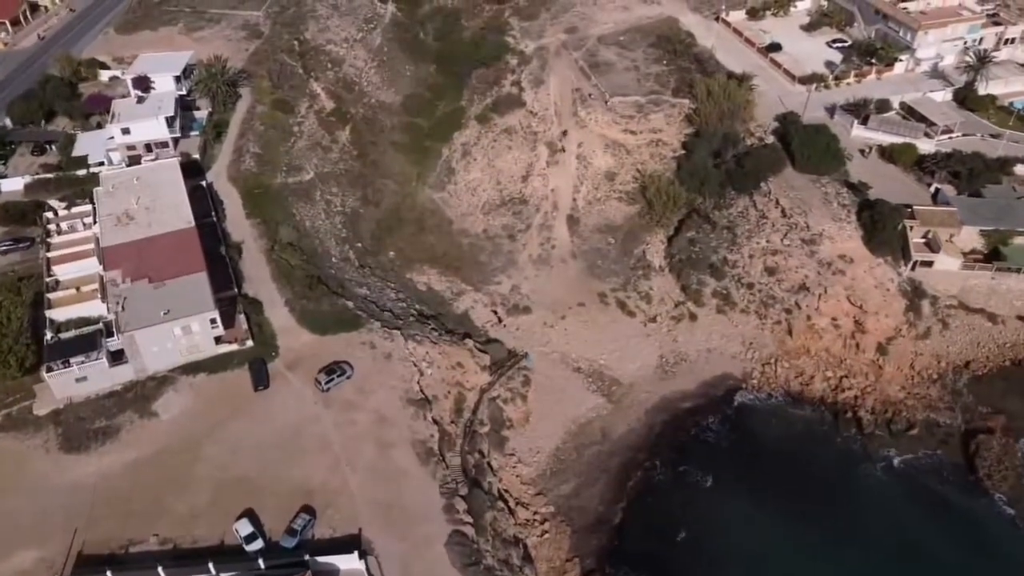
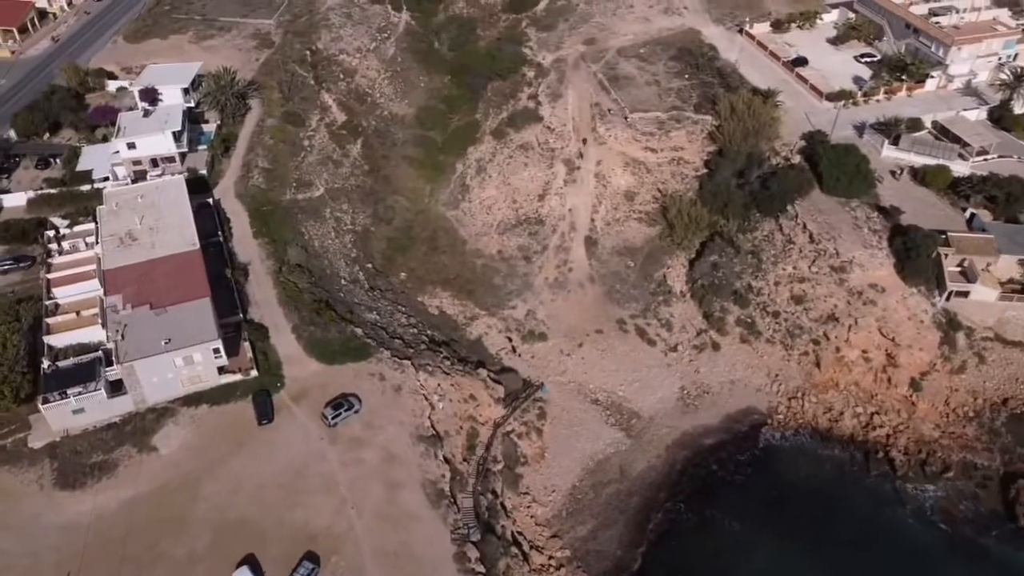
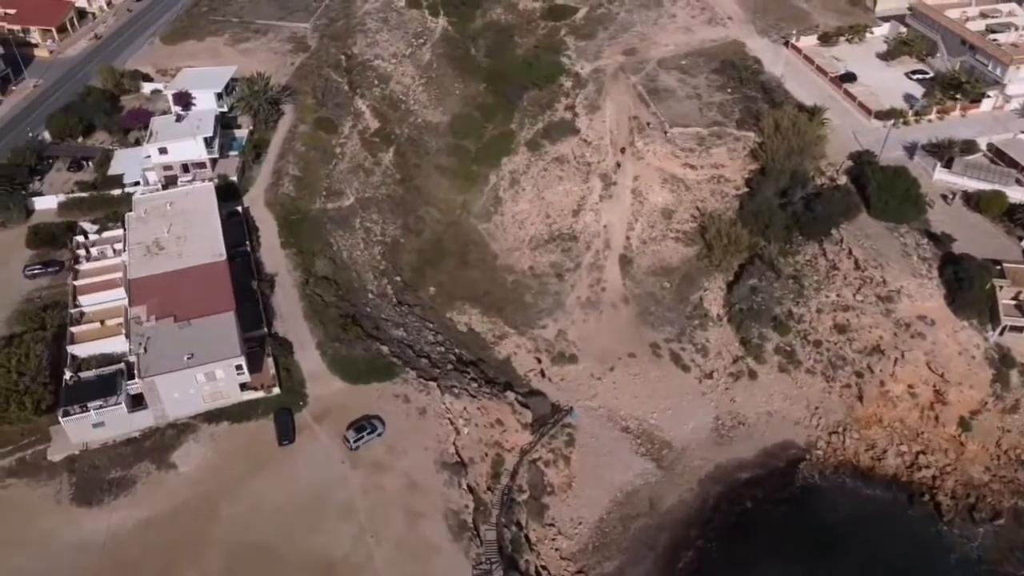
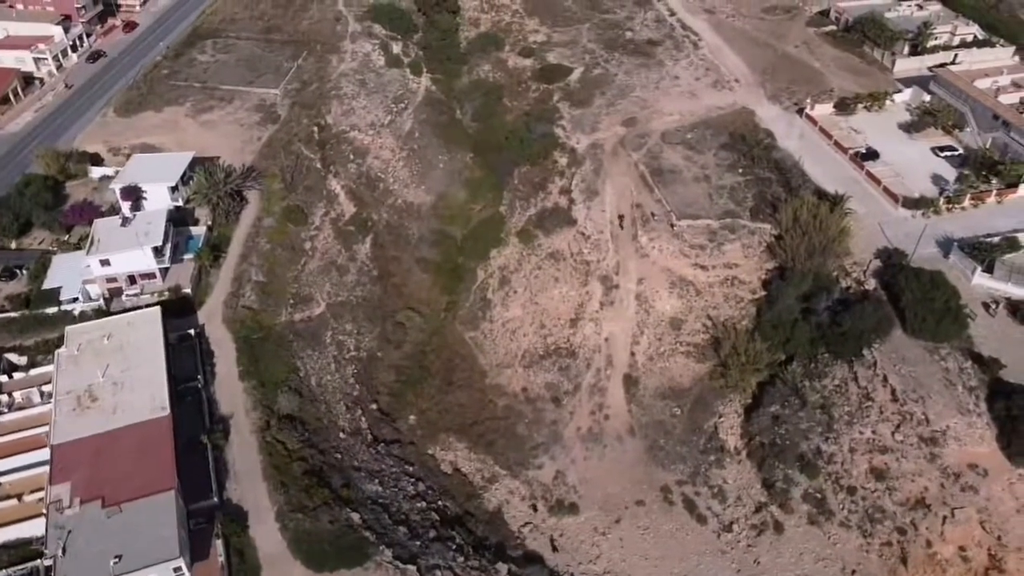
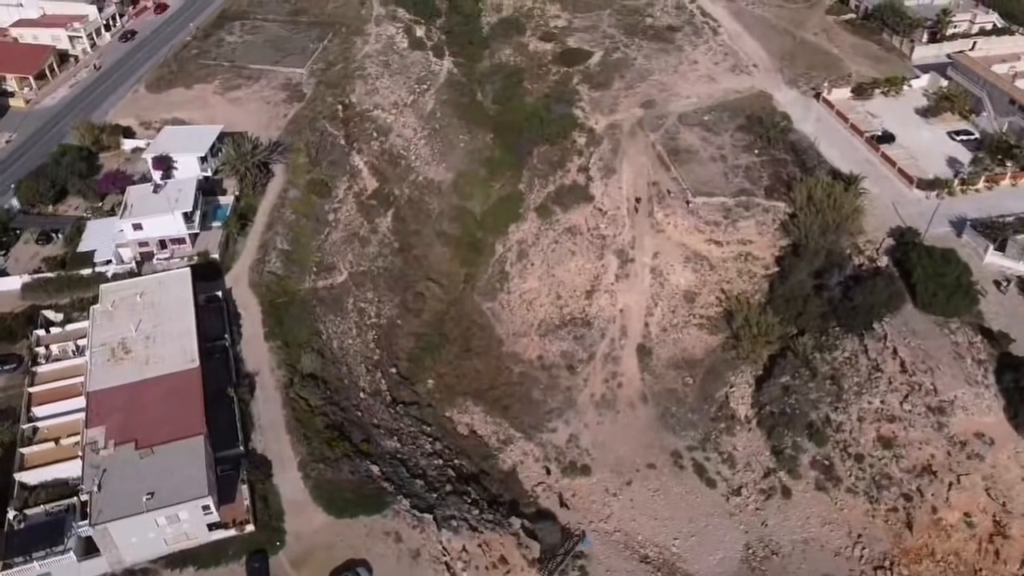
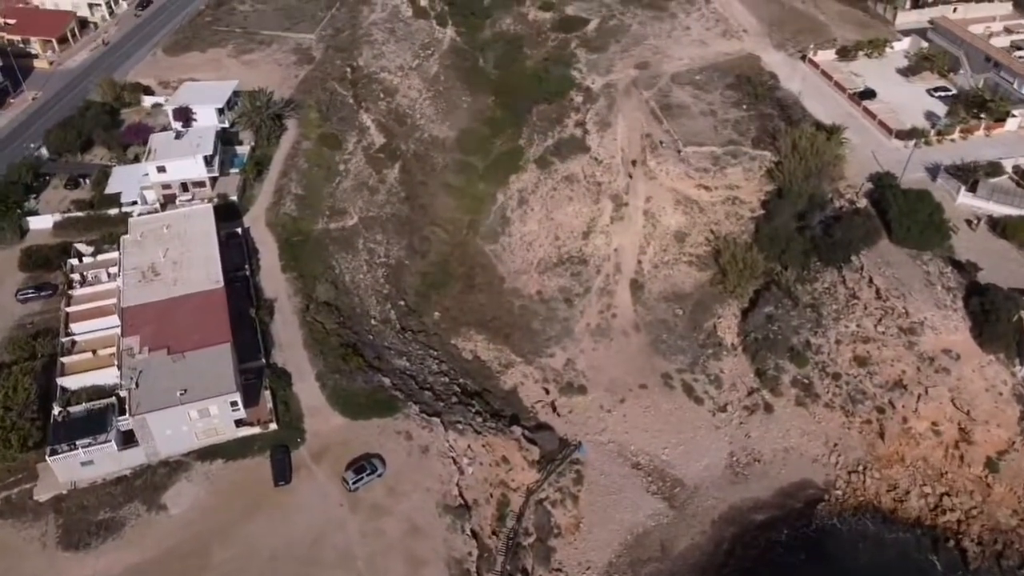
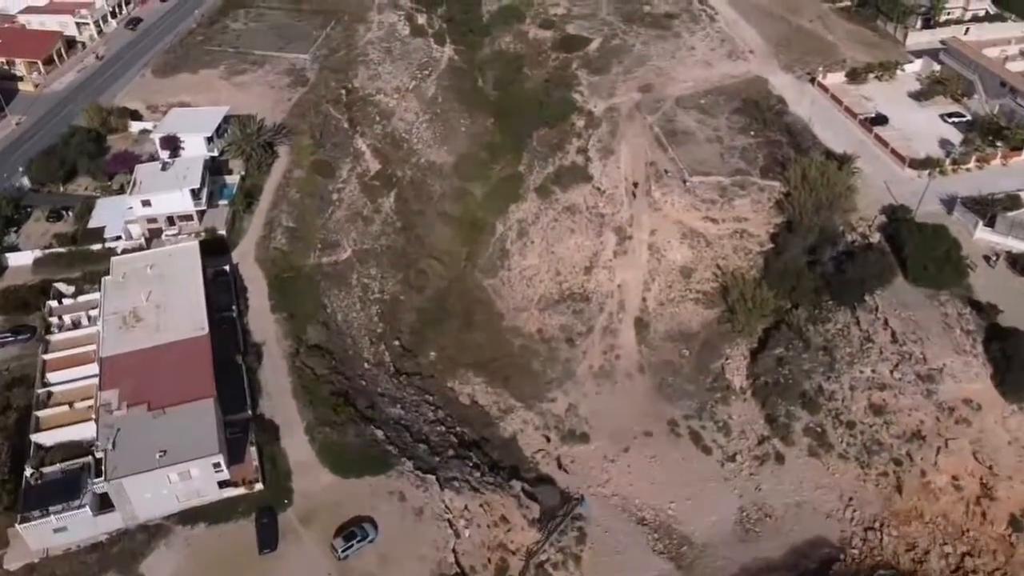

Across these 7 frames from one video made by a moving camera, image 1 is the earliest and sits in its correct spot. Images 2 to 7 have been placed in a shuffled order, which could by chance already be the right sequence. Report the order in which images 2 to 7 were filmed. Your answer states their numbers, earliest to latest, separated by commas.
2, 3, 6, 7, 5, 4
